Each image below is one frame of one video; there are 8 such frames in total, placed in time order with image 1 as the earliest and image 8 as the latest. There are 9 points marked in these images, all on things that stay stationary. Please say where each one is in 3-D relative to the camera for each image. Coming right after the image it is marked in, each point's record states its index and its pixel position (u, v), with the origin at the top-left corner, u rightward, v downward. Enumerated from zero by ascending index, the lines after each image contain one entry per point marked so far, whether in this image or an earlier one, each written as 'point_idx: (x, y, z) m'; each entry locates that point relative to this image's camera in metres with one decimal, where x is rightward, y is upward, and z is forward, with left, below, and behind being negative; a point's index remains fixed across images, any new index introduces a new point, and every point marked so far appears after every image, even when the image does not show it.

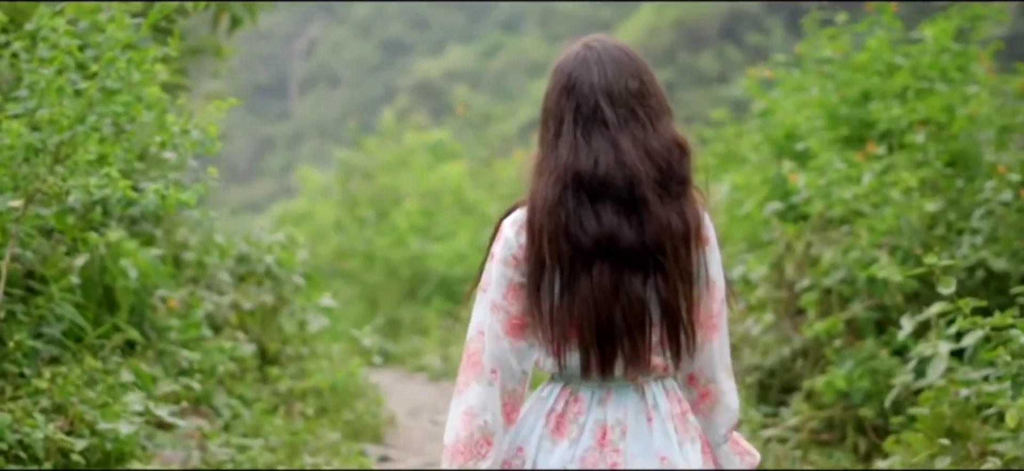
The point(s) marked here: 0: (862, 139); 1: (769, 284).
0: (+1.7, +0.5, +6.9) m
1: (+1.1, -0.2, +6.3) m
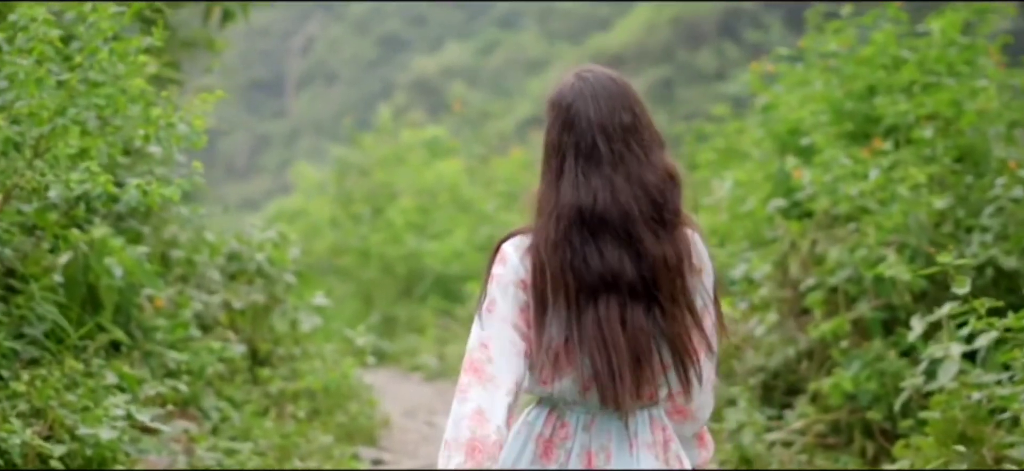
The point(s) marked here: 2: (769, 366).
0: (+1.7, +0.5, +6.8) m
1: (+1.1, -0.2, +6.2) m
2: (+1.1, -0.5, +5.8) m
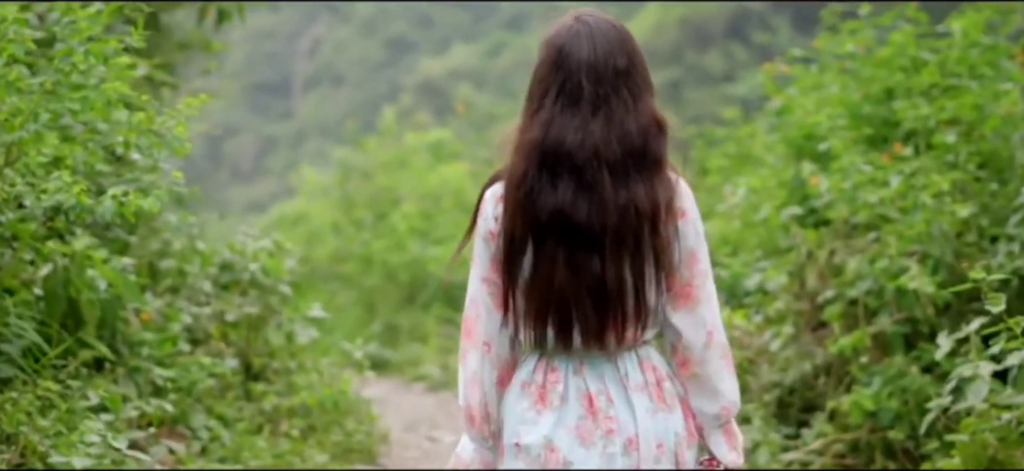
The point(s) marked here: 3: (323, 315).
0: (+1.7, +0.5, +6.5) m
1: (+1.2, -0.2, +5.9) m
2: (+1.1, -0.6, +5.6) m
3: (-0.9, -0.4, +6.5) m
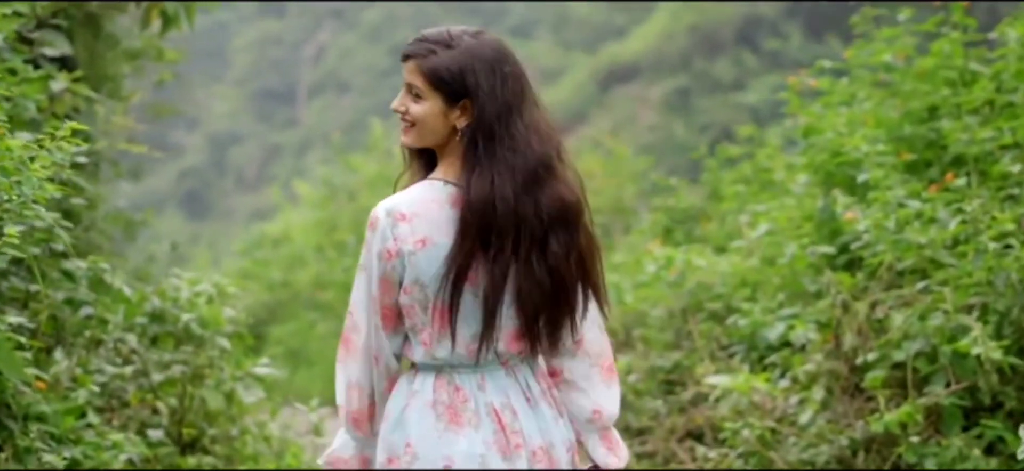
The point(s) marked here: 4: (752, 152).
0: (+1.7, +0.3, +5.6) m
1: (+1.1, -0.4, +5.0) m
2: (+1.0, -0.7, +4.6) m
3: (-0.9, -0.5, +5.6) m
4: (+1.3, +0.5, +7.7) m
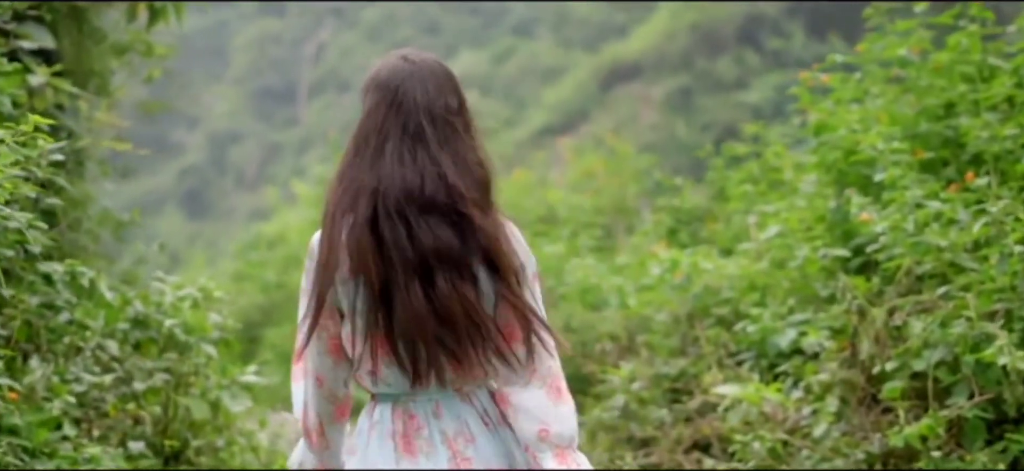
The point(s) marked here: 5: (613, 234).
0: (+1.6, +0.3, +5.3) m
1: (+1.1, -0.4, +4.7) m
2: (+1.0, -0.7, +4.4) m
3: (-1.0, -0.5, +5.3) m
4: (+1.3, +0.5, +7.5) m
5: (+0.7, 0.0, +9.5) m
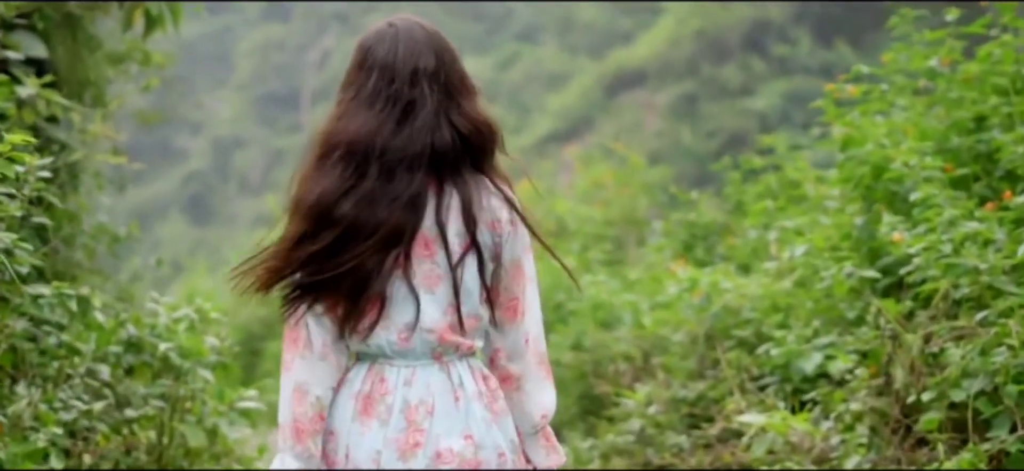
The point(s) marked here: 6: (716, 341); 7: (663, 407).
0: (+1.7, +0.2, +5.1) m
1: (+1.1, -0.5, +4.5) m
2: (+1.0, -0.8, +4.1) m
3: (-0.9, -0.6, +5.1) m
4: (+1.4, +0.4, +7.2) m
5: (+0.7, -0.1, +9.3) m
6: (+0.8, -0.4, +5.6) m
7: (+0.6, -0.7, +5.4) m
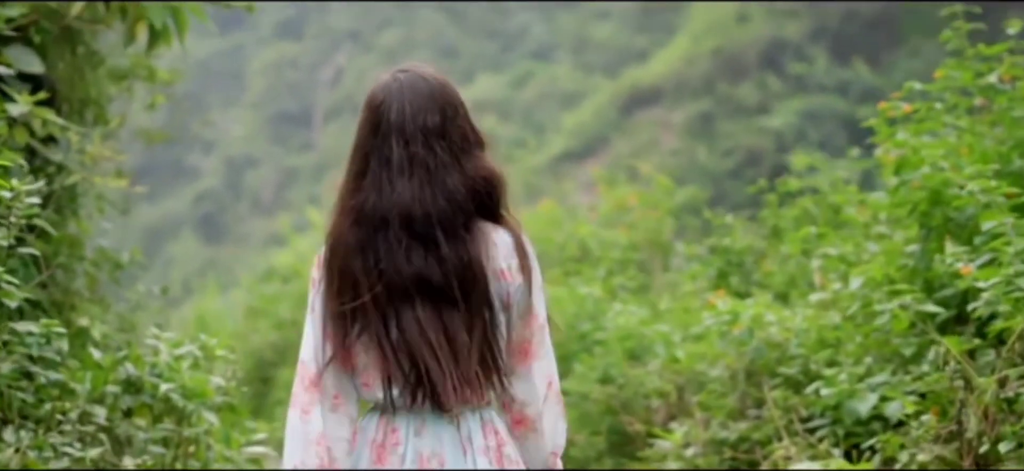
0: (+1.8, +0.1, +4.7) m
1: (+1.2, -0.6, +4.1) m
2: (+1.1, -0.9, +3.8) m
3: (-0.8, -0.7, +4.7) m
4: (+1.5, +0.2, +6.9) m
5: (+0.9, -0.2, +8.9) m
6: (+0.9, -0.5, +5.2) m
7: (+0.7, -0.8, +5.0) m
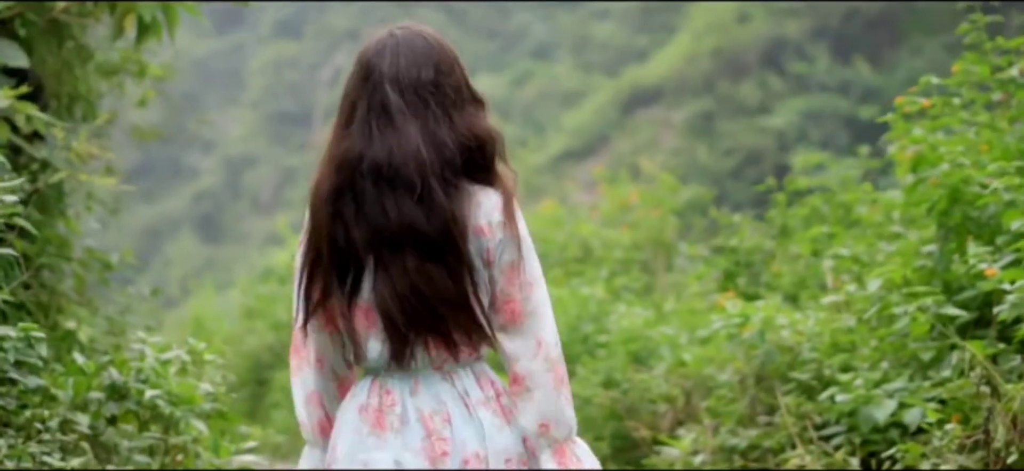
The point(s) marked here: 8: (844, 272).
0: (+1.8, +0.1, +4.5) m
1: (+1.2, -0.6, +3.9) m
2: (+1.1, -0.9, +3.6) m
3: (-0.8, -0.7, +4.5) m
4: (+1.5, +0.2, +6.7) m
5: (+0.9, -0.2, +8.7) m
6: (+0.9, -0.5, +5.1) m
7: (+0.7, -0.8, +4.8) m
8: (+1.3, -0.1, +5.5) m
